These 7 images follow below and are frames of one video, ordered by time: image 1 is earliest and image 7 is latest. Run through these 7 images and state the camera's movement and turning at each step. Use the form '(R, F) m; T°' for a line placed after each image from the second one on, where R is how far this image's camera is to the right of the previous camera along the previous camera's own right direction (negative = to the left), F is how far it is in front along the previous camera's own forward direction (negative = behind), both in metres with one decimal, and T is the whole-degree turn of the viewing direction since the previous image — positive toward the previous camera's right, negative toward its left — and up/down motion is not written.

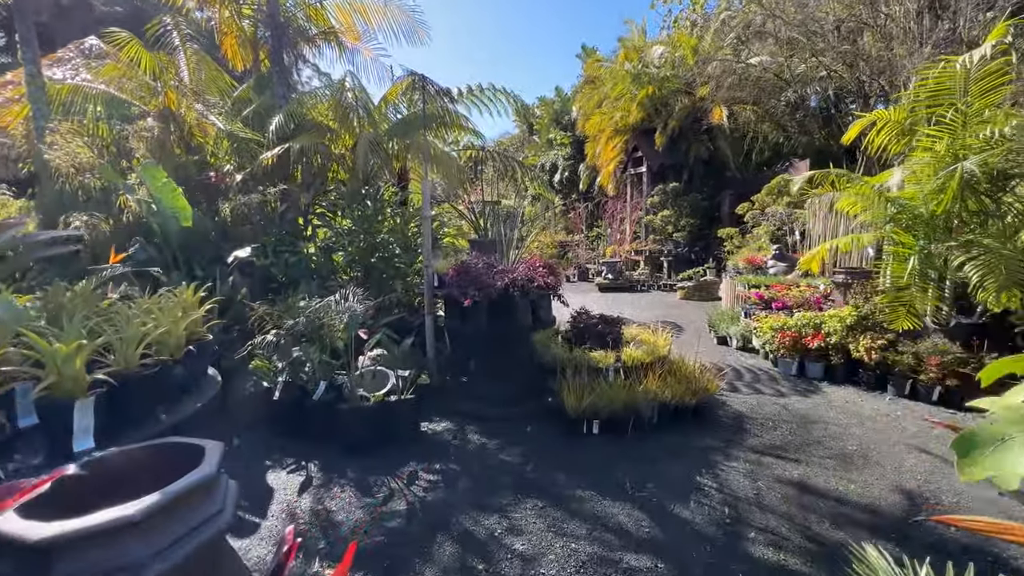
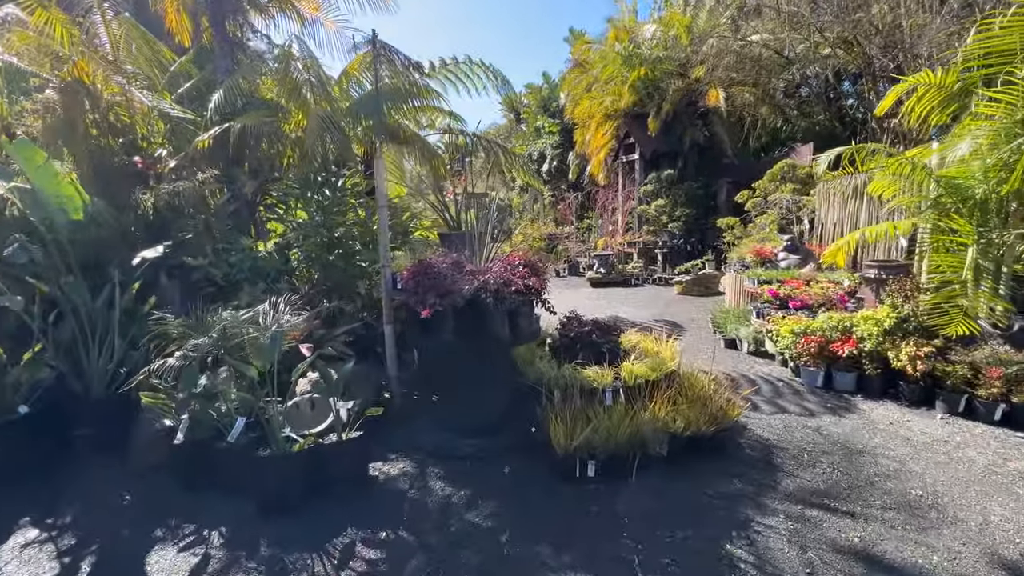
(+0.1, +0.7) m; +1°
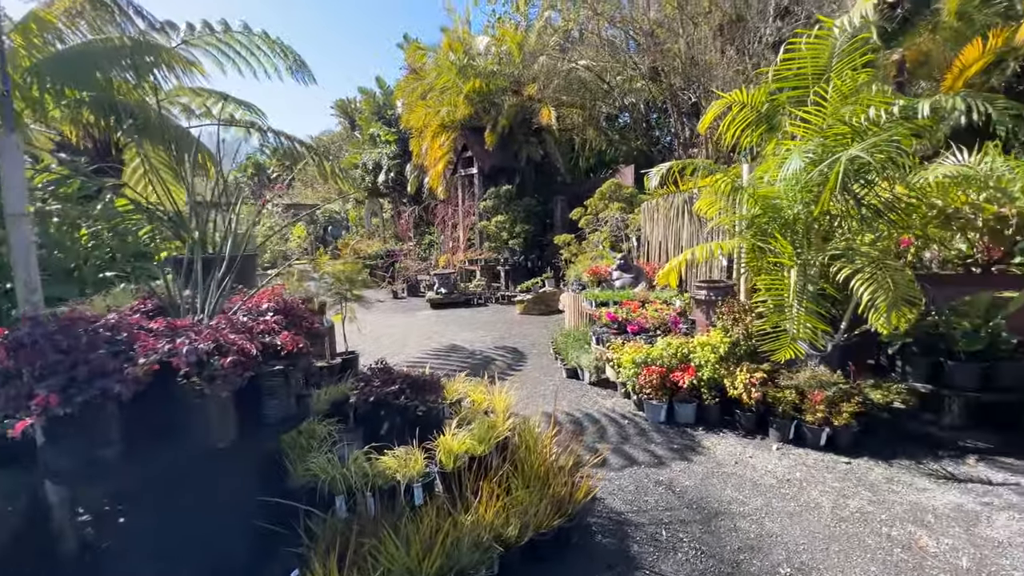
(+0.4, +0.9) m; +19°
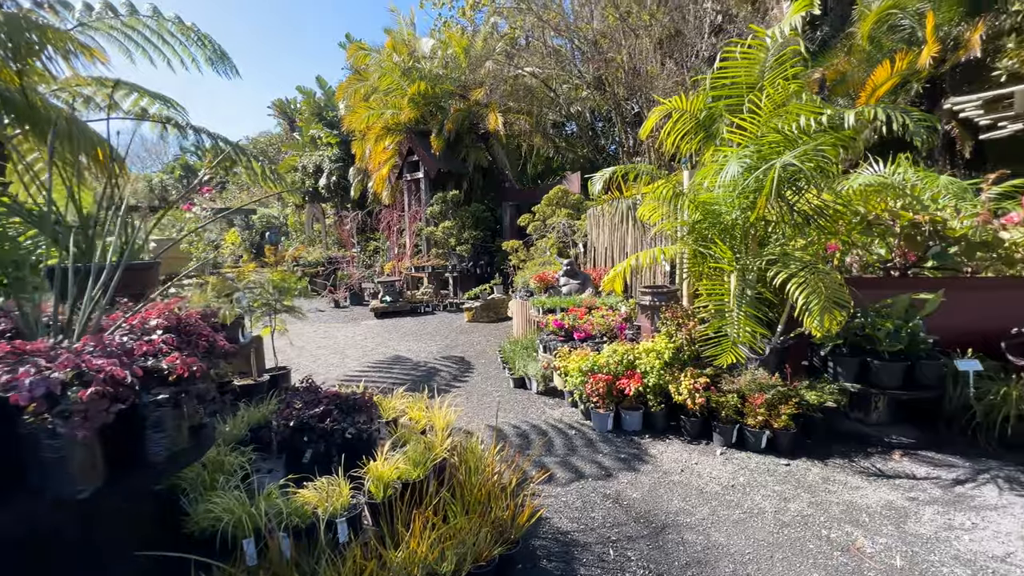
(+0.1, +0.2) m; +6°
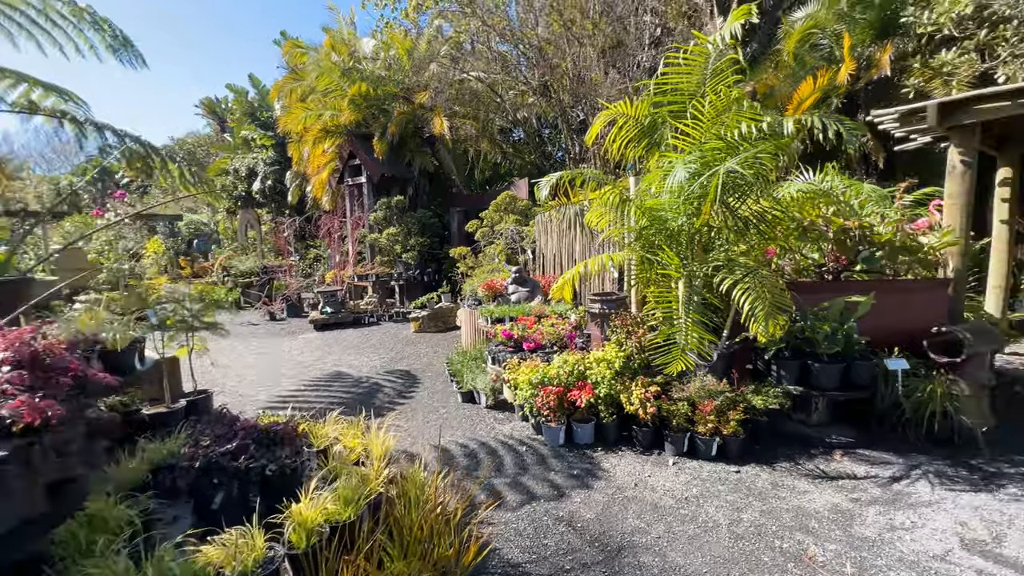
(0.0, +0.2) m; +6°
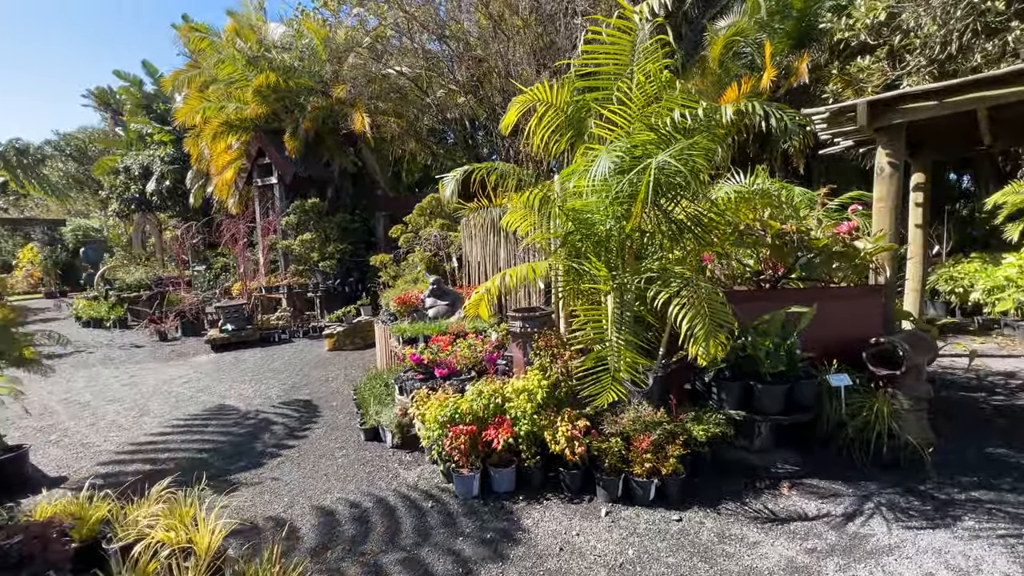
(+0.3, +0.6) m; +7°
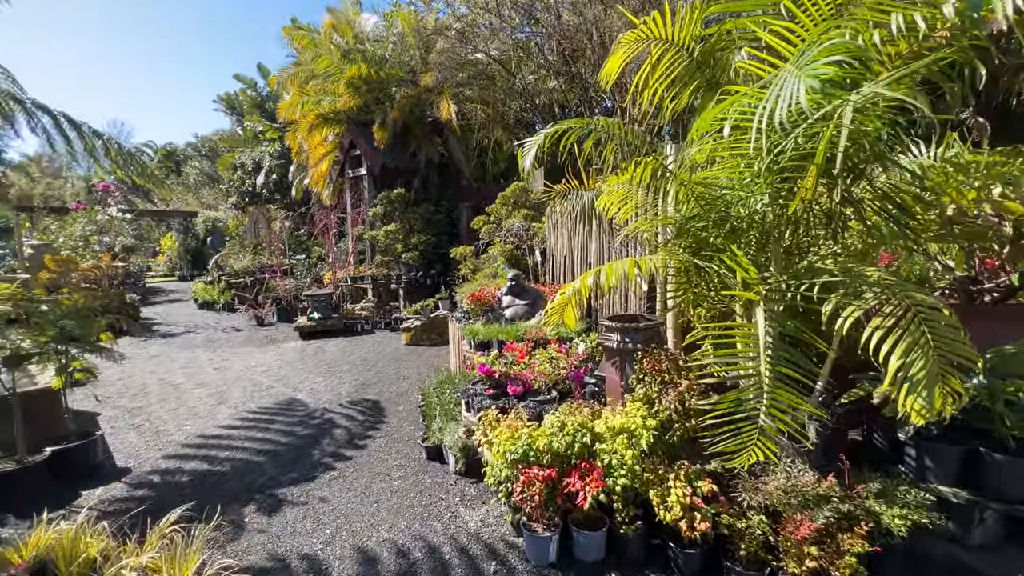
(-0.1, +0.7) m; -11°
